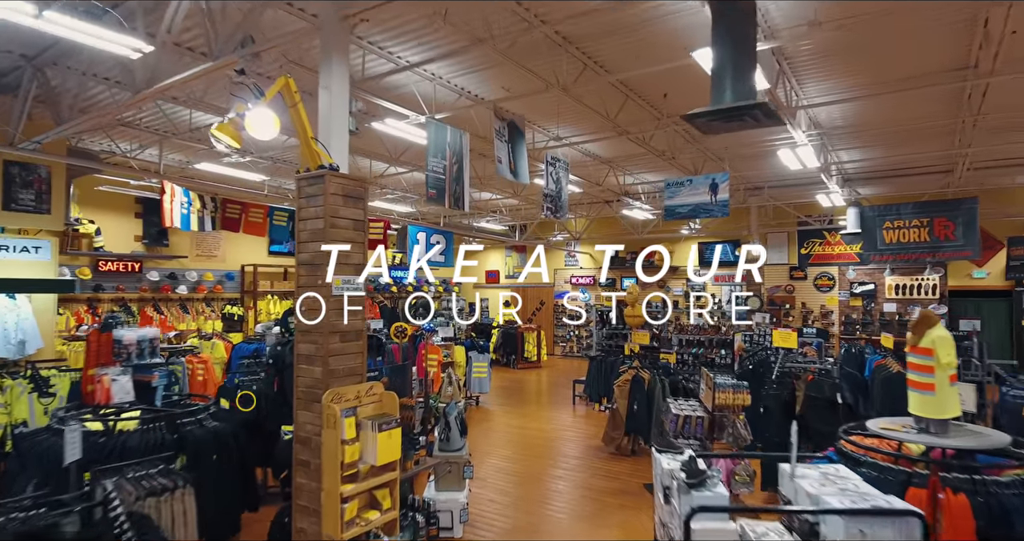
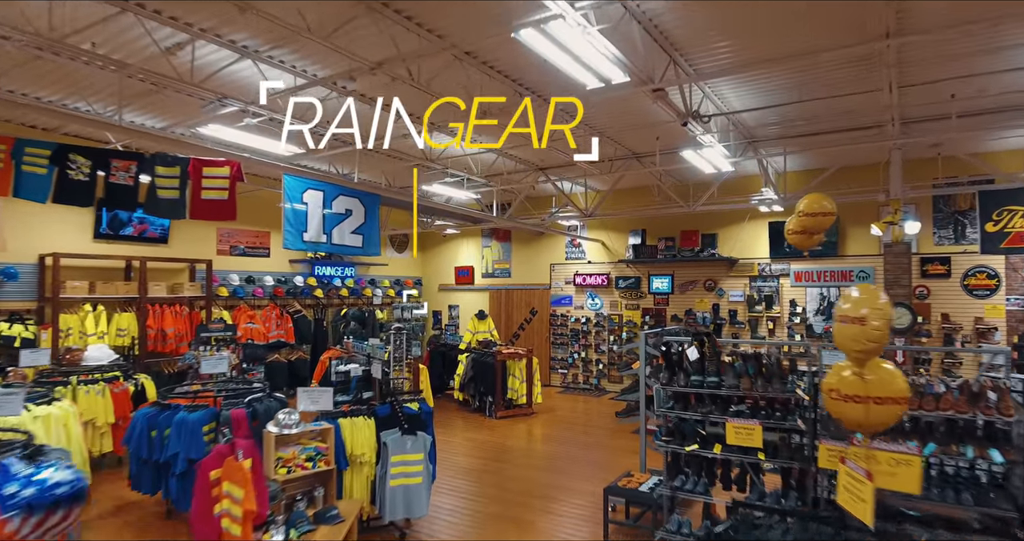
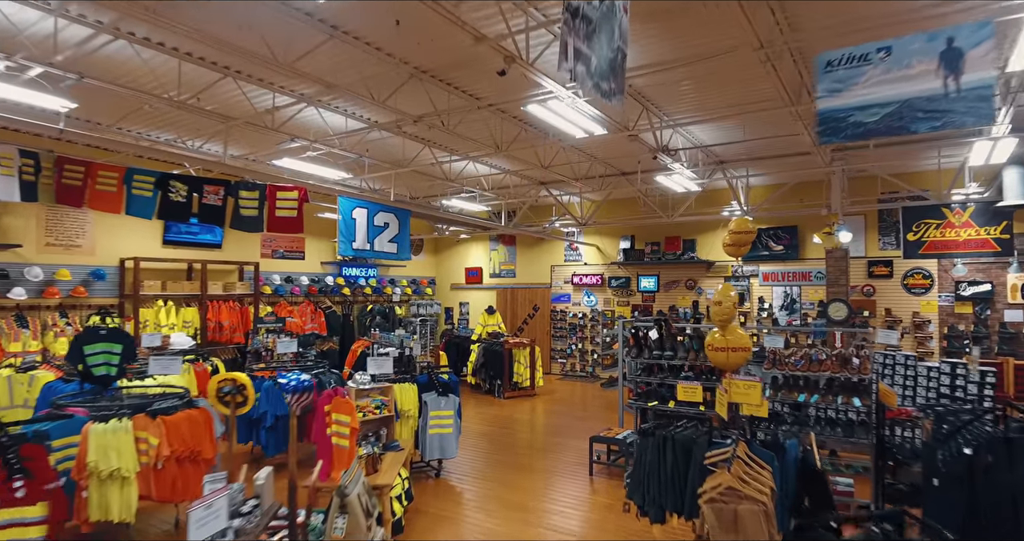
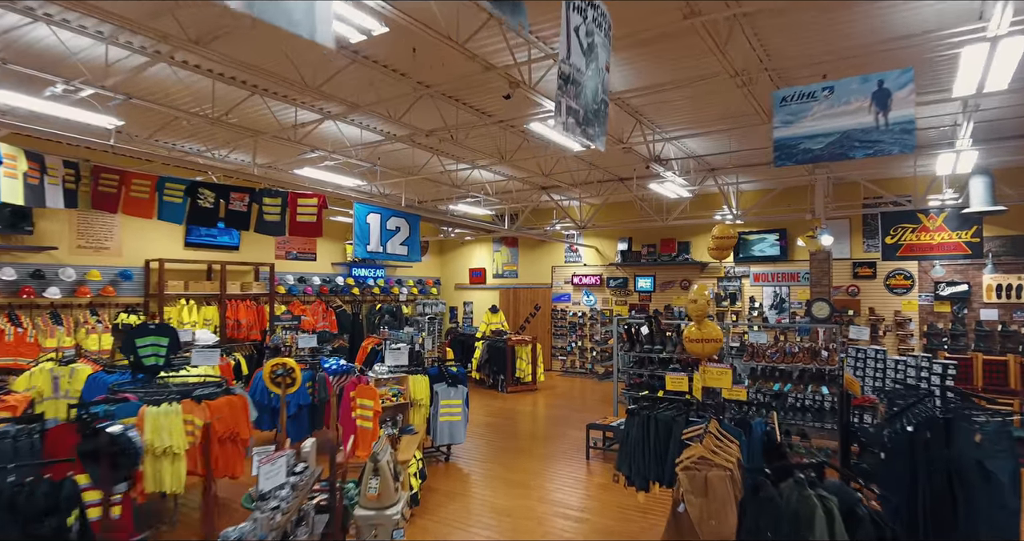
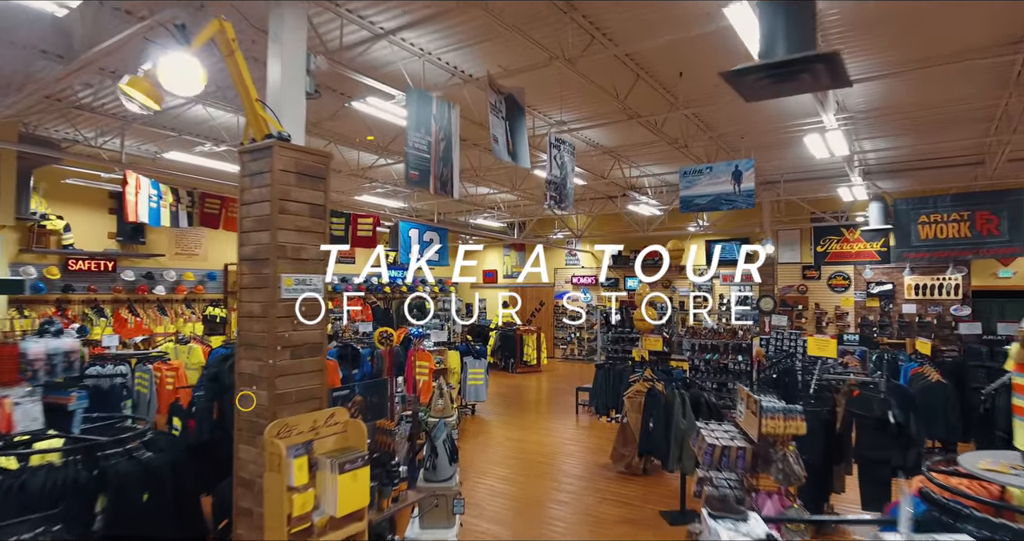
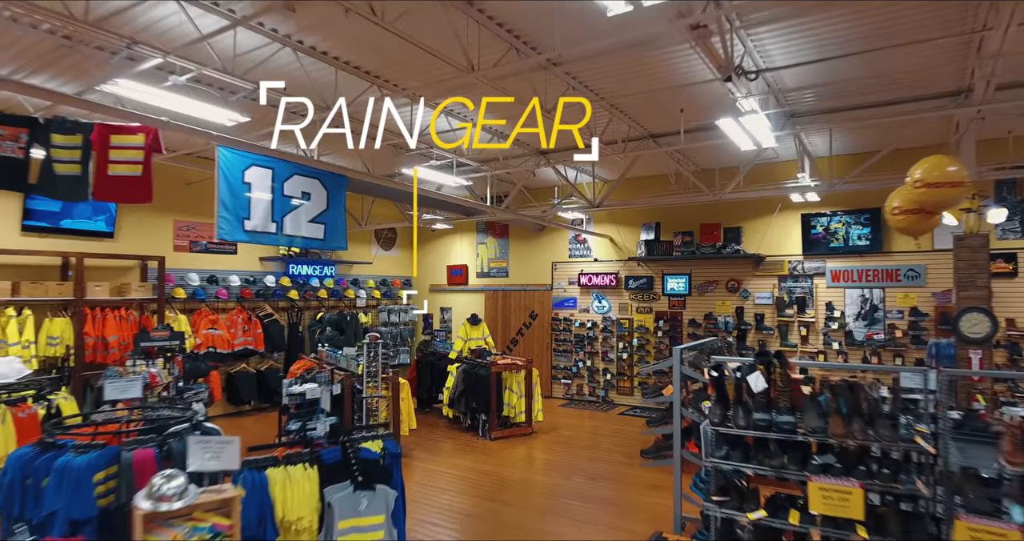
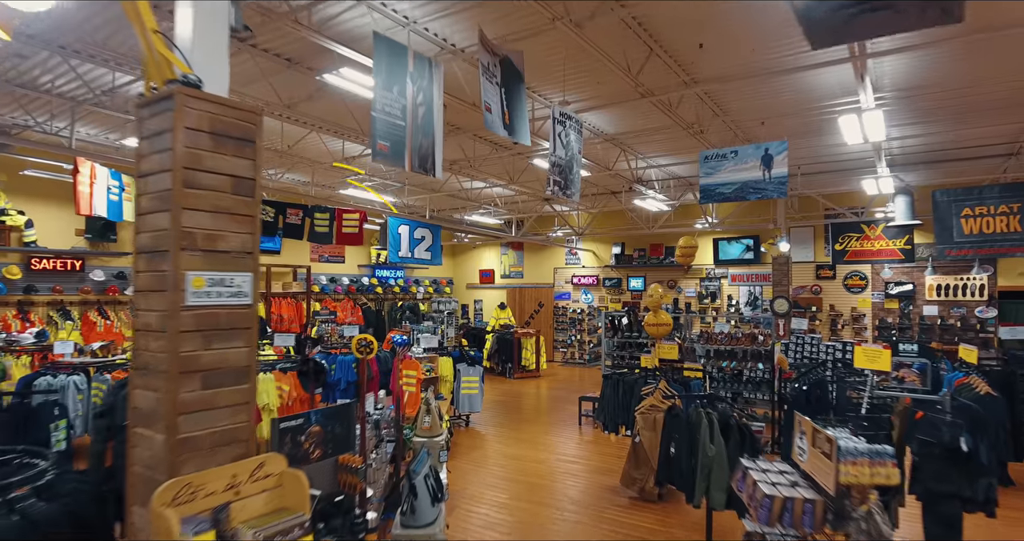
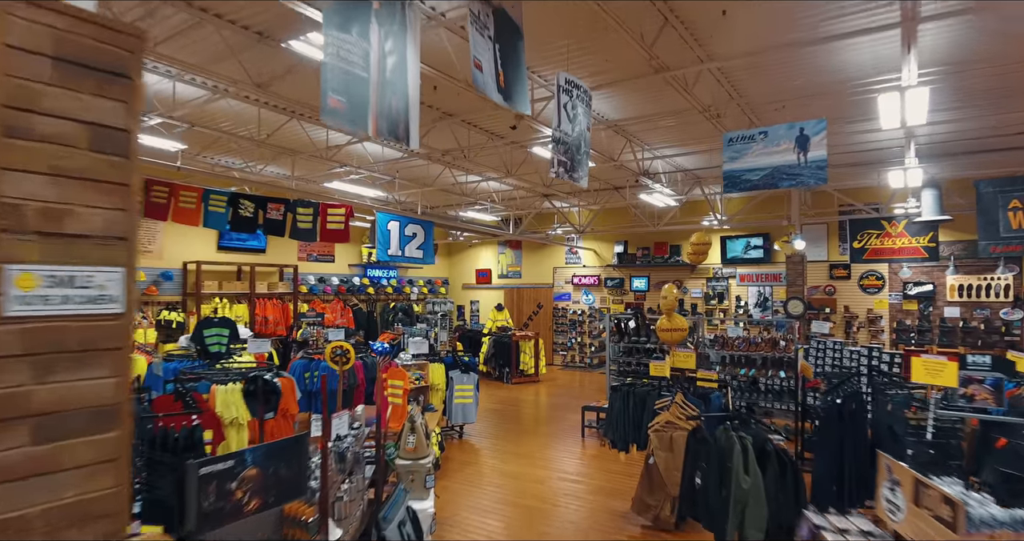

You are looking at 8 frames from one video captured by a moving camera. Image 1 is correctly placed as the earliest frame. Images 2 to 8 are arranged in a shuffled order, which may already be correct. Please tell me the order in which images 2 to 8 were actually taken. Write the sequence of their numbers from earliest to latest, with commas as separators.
5, 7, 8, 4, 3, 2, 6
